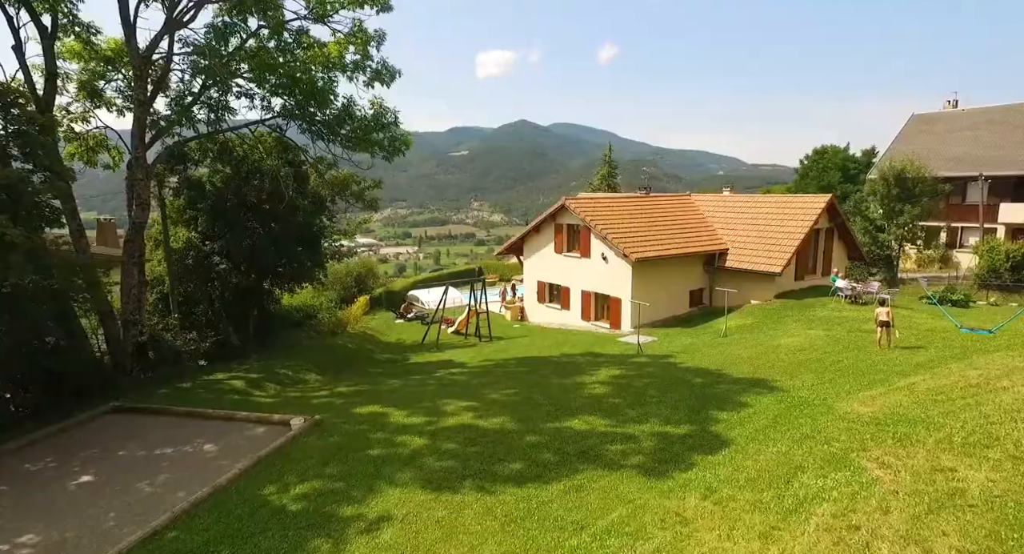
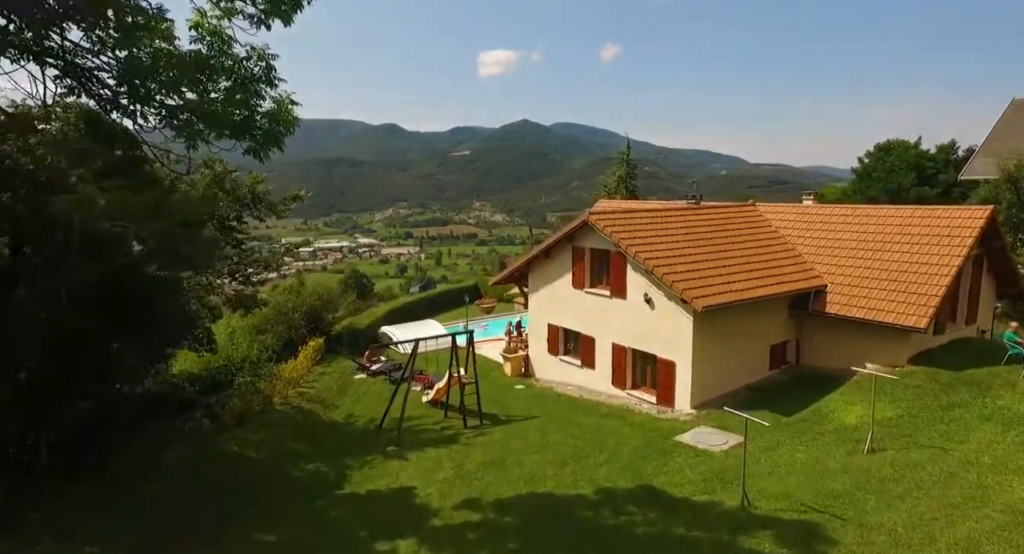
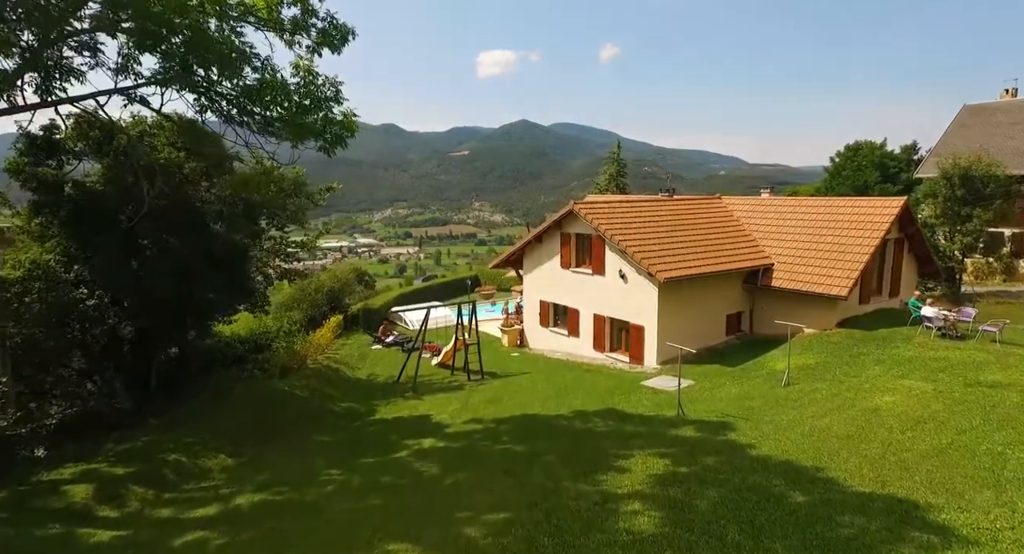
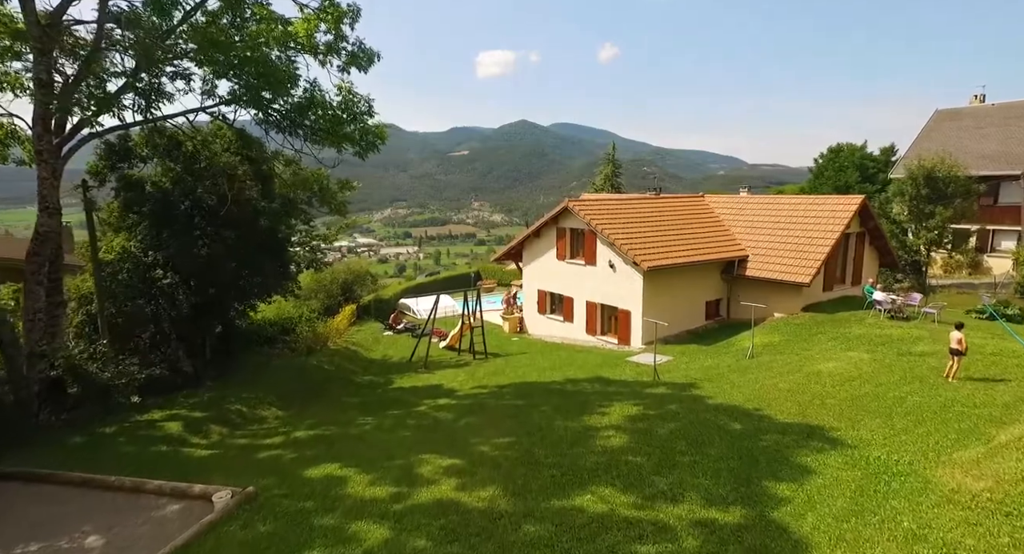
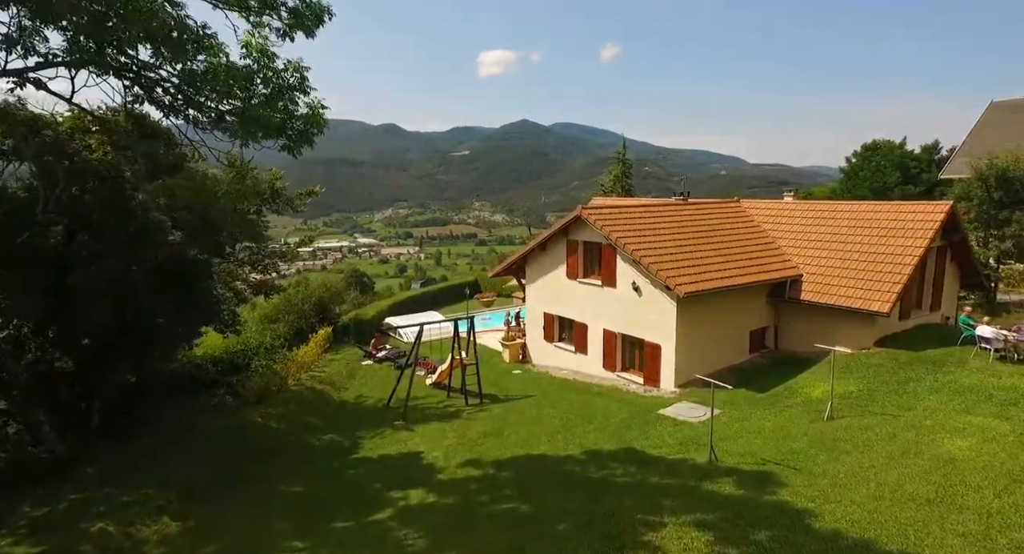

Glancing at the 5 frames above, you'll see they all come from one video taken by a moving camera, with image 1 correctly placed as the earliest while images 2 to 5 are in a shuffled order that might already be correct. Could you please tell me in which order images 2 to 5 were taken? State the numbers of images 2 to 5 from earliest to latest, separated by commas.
4, 3, 5, 2
